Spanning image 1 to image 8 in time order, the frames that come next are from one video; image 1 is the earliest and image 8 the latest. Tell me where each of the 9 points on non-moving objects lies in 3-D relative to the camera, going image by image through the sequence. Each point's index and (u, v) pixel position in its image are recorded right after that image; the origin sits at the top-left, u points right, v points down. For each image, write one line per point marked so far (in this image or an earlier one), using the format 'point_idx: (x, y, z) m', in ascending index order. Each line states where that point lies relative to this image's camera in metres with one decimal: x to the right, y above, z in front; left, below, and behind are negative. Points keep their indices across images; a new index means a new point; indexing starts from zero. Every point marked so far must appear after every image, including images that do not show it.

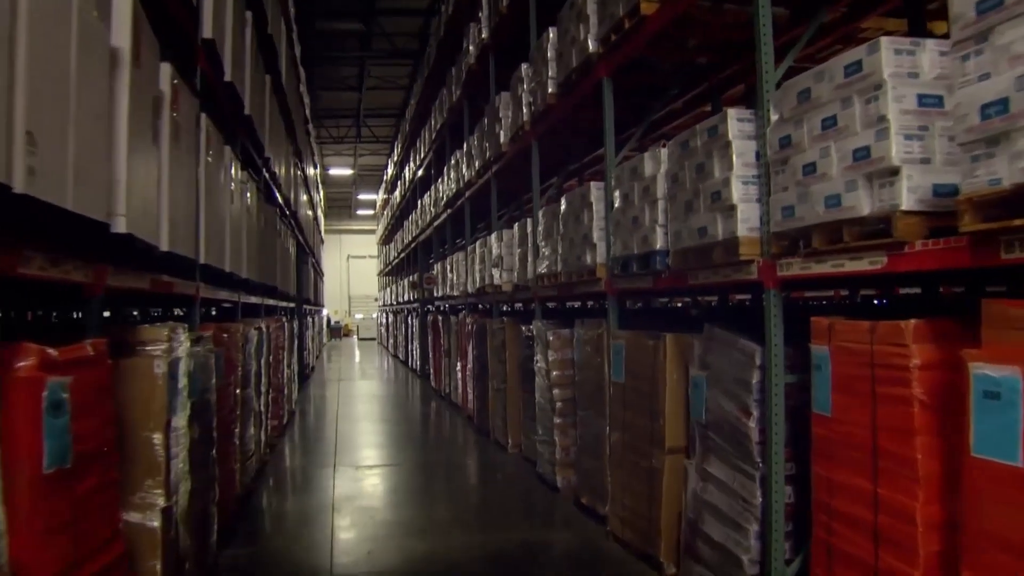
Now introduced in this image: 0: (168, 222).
0: (-1.0, +0.2, +3.2) m
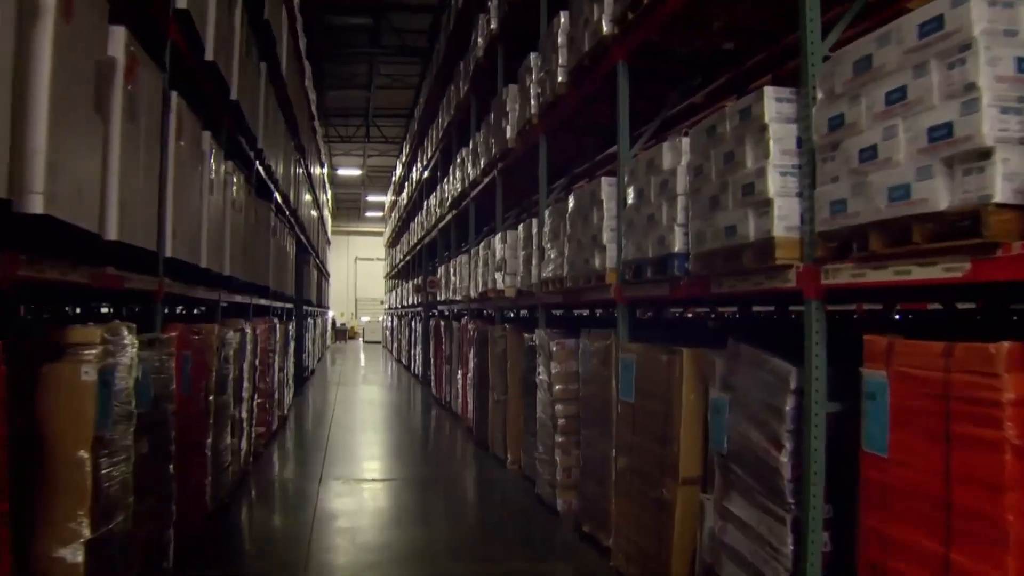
0: (-1.0, +0.2, +2.8) m
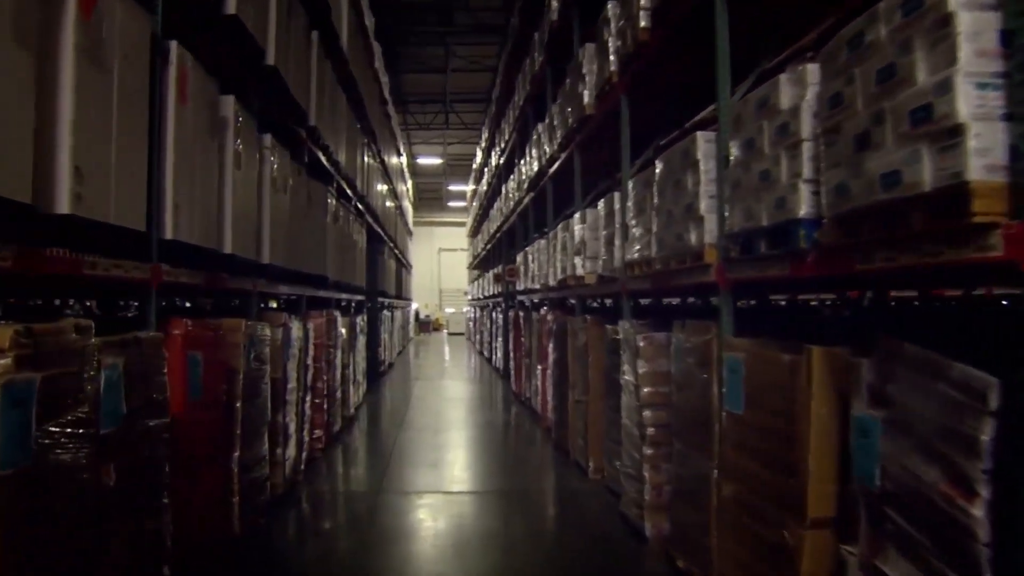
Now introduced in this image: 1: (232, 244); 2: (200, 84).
0: (-0.9, +0.2, +2.2) m
1: (-0.9, +0.1, +3.7) m
2: (-0.9, +0.6, +3.3) m
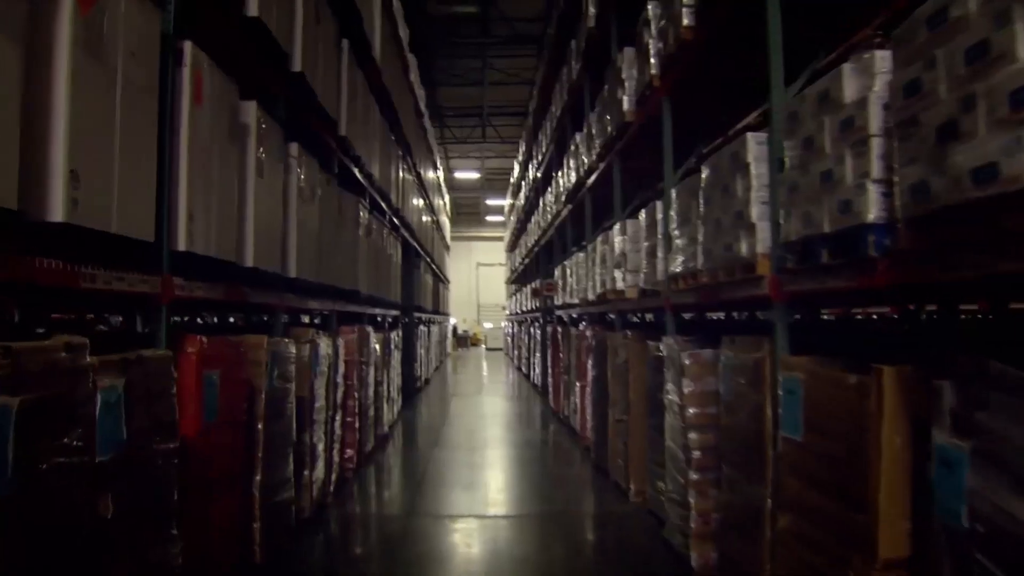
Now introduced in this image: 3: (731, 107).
0: (-0.8, +0.2, +2.0) m
1: (-0.8, +0.1, +3.5) m
2: (-0.8, +0.6, +3.1) m
3: (+0.9, +0.8, +4.6) m
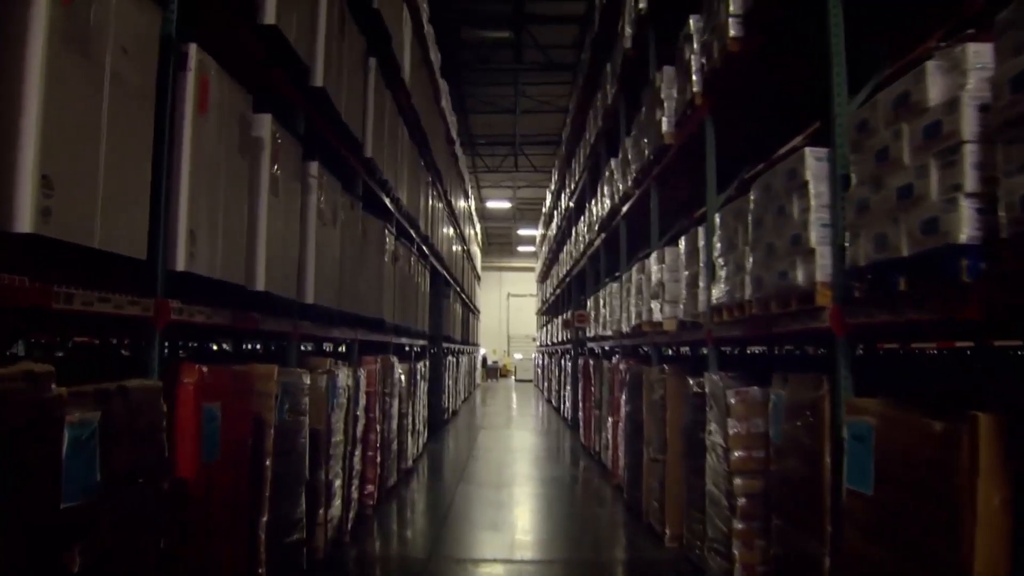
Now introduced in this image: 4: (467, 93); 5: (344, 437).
0: (-0.7, +0.2, +1.8) m
1: (-0.7, 0.0, +3.3) m
2: (-0.7, +0.5, +2.9) m
3: (+1.0, +0.6, +4.4) m
4: (-0.6, +2.6, +14.7) m
5: (-0.7, -0.6, +4.6) m
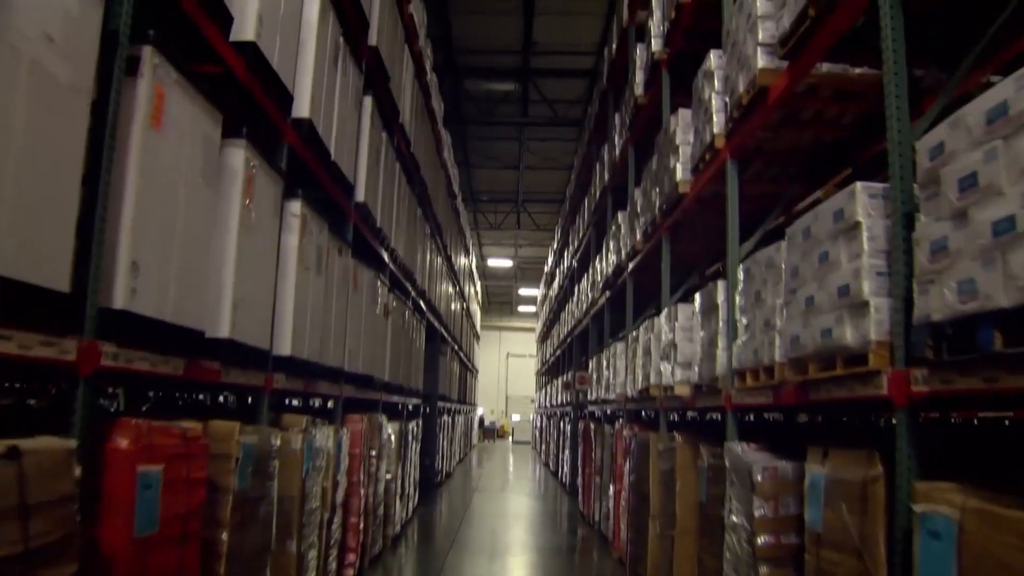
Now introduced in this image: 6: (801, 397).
0: (-0.7, +0.1, +1.4) m
1: (-0.7, -0.1, +2.9) m
2: (-0.7, +0.4, +2.5) m
3: (+1.1, +0.4, +4.0) m
4: (-0.5, +1.8, +14.5) m
5: (-0.7, -0.8, +4.2) m
6: (+0.7, -0.2, +2.5) m
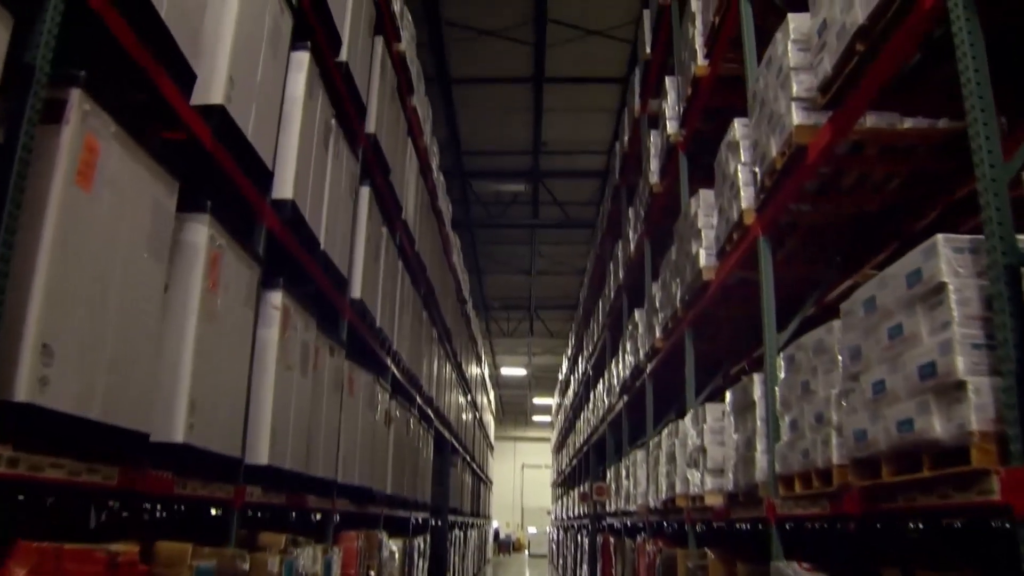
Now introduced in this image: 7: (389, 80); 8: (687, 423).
0: (-0.8, +0.1, +1.0) m
1: (-0.7, -0.3, +2.5) m
2: (-0.7, +0.2, +2.2) m
3: (+1.1, +0.1, +3.6) m
4: (-0.4, +0.5, +14.2) m
5: (-0.7, -1.2, +3.7) m
6: (+0.7, -0.4, +2.1) m
7: (-0.7, +1.1, +5.9) m
8: (+0.7, -0.5, +4.3) m
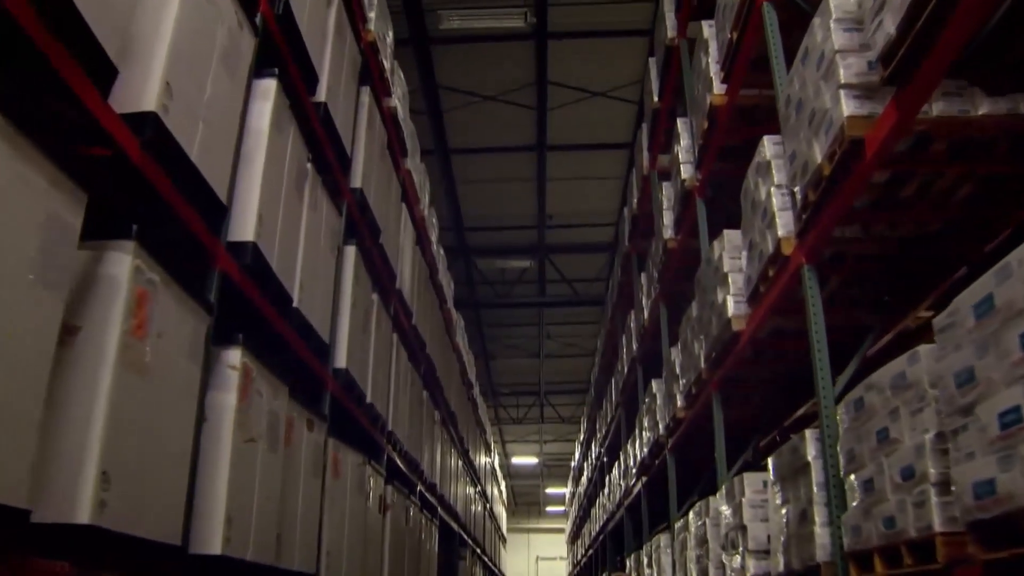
0: (-0.8, +0.1, +0.5) m
1: (-0.7, -0.4, +1.9) m
2: (-0.8, +0.2, +1.7) m
3: (+1.1, 0.0, +3.1) m
4: (-0.3, -0.6, +13.7) m
5: (-0.7, -1.3, +3.1) m
6: (+0.7, -0.4, +1.5) m
7: (-0.7, +0.8, +5.5) m
8: (+0.7, -0.7, +3.7) m
